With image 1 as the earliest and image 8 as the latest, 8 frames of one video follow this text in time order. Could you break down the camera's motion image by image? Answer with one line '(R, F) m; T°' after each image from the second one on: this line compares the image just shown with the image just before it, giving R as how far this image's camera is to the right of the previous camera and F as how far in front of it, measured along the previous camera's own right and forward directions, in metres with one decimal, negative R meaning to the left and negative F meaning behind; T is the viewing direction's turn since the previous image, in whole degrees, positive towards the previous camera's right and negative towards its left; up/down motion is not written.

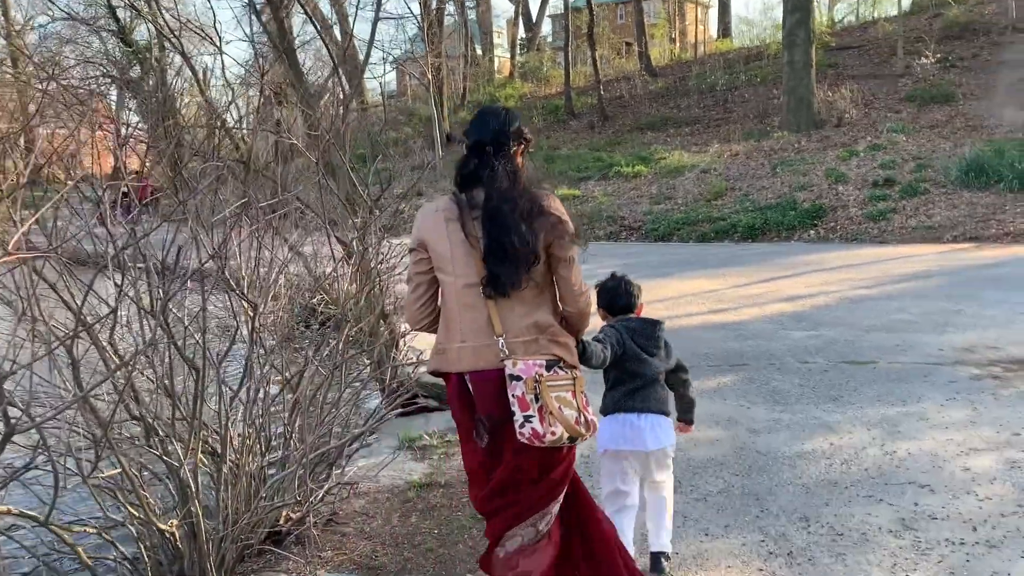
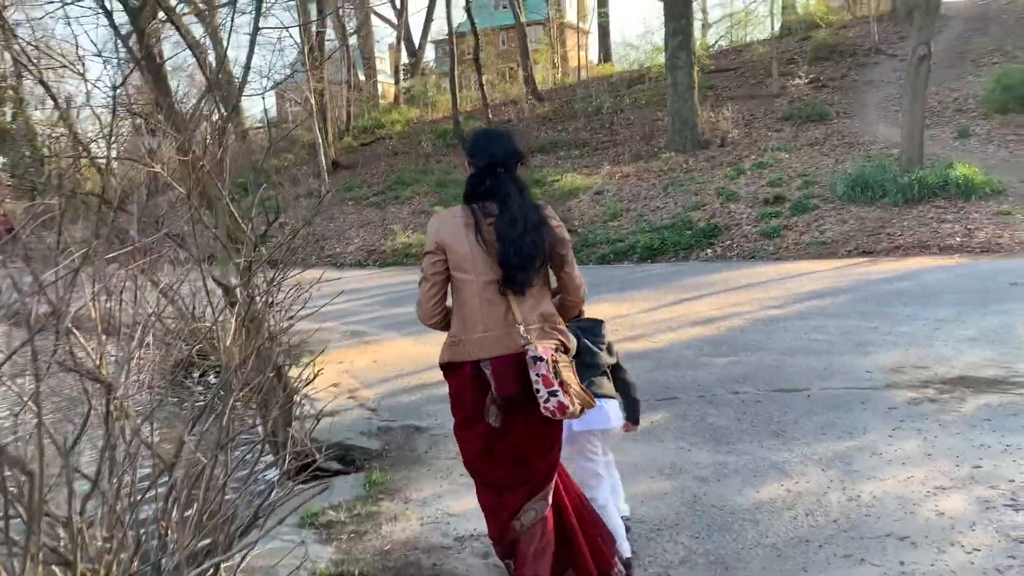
(-0.1, +0.5) m; +7°
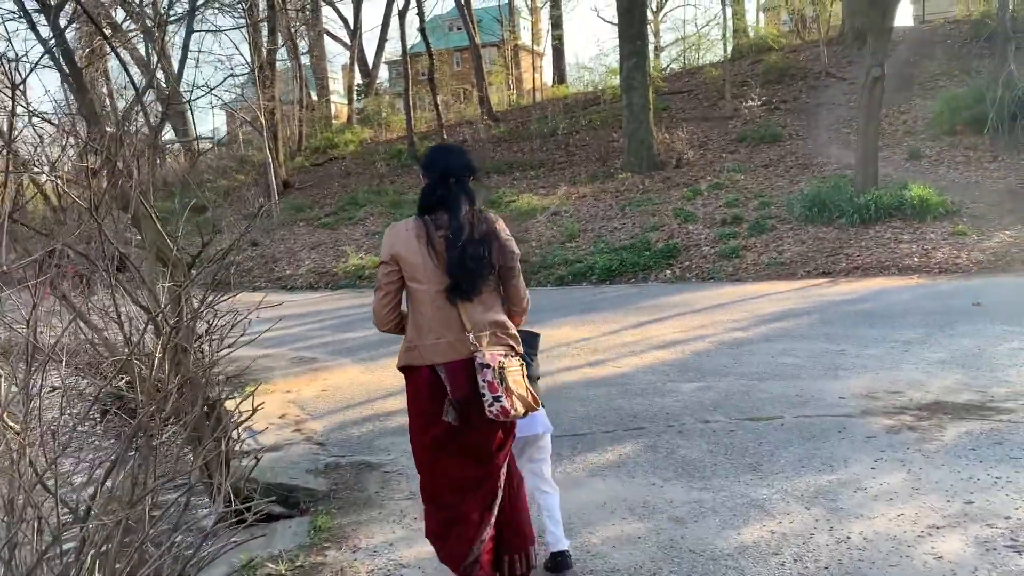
(0.0, +0.3) m; +3°
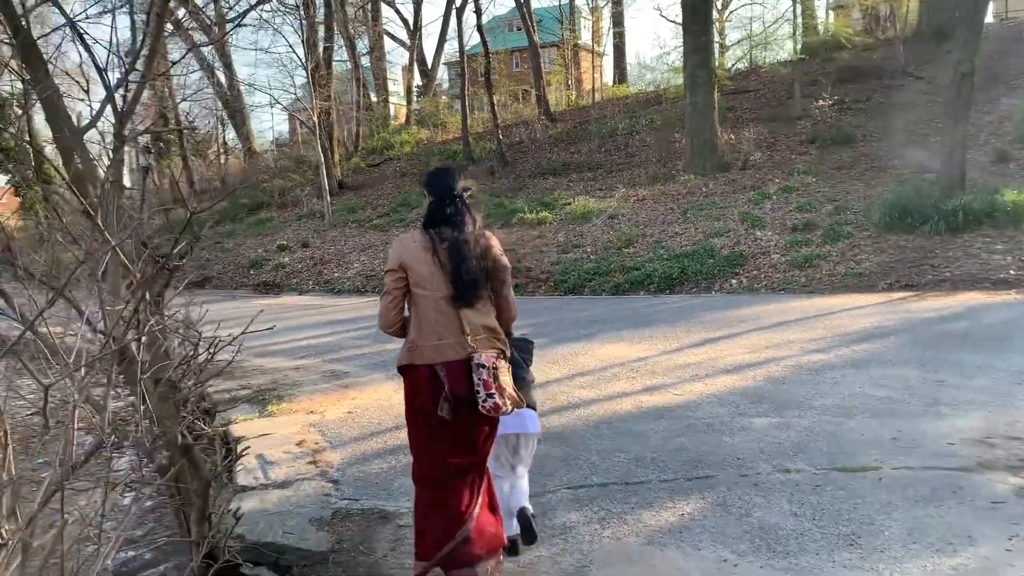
(+0.1, +0.8) m; -4°
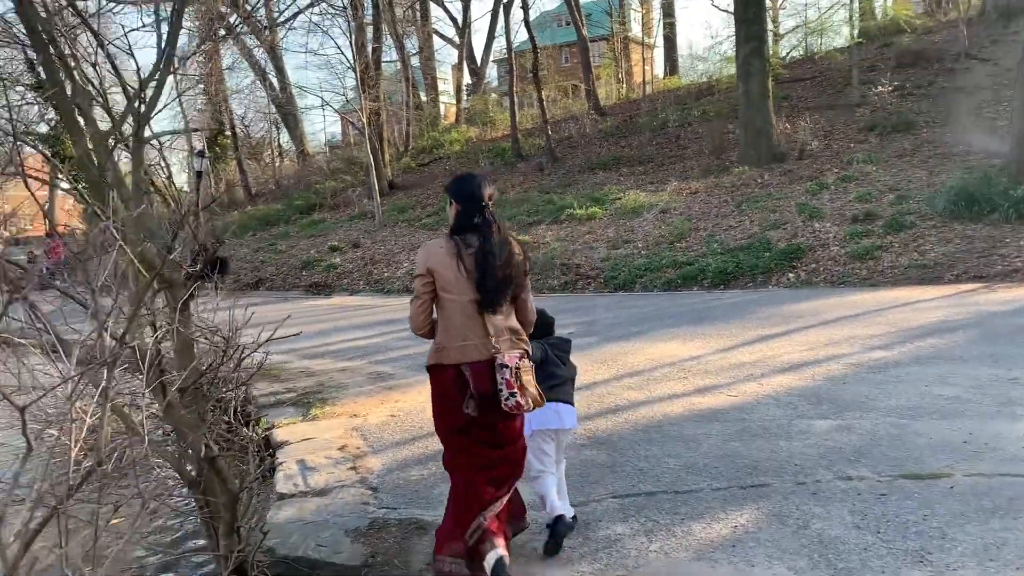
(+0.1, +0.2) m; -4°
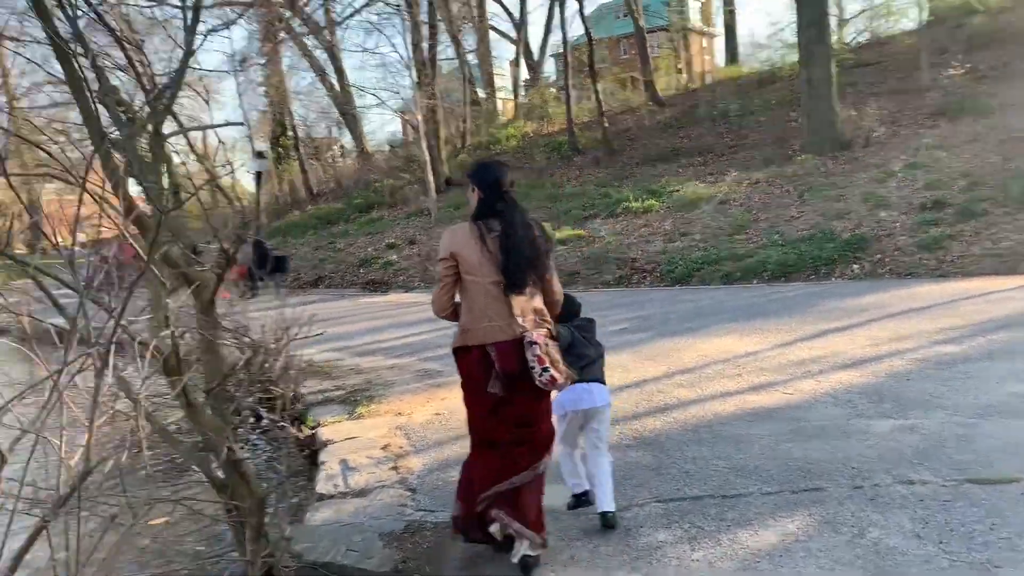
(+0.1, +0.1) m; -4°
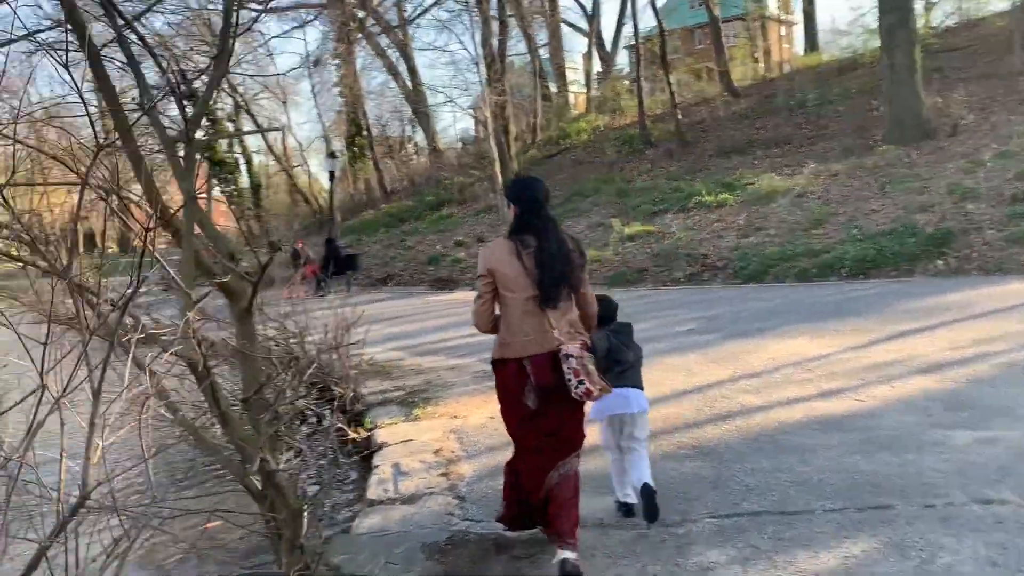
(+0.1, +0.1) m; -5°
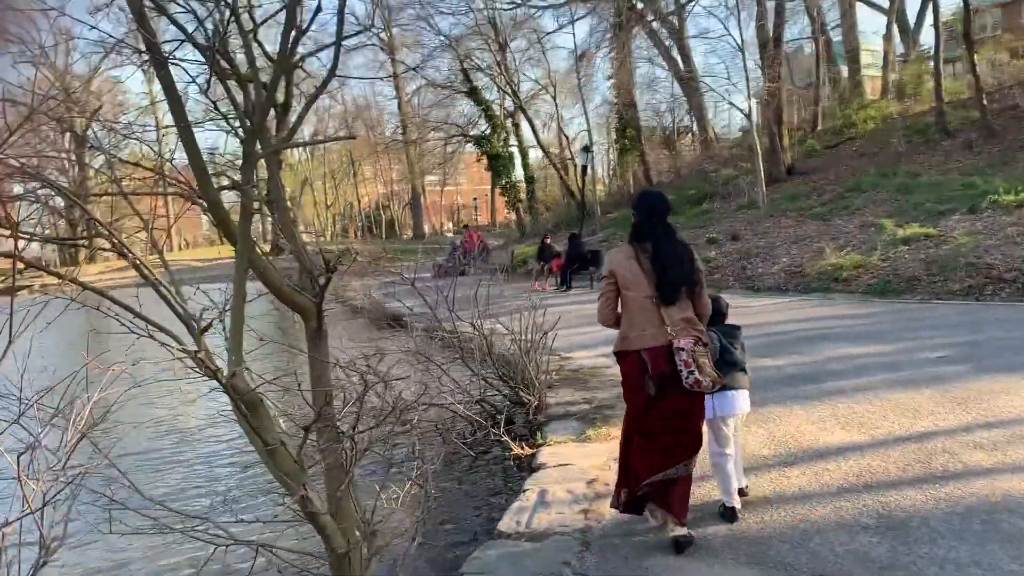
(+0.6, +0.6) m; -18°
